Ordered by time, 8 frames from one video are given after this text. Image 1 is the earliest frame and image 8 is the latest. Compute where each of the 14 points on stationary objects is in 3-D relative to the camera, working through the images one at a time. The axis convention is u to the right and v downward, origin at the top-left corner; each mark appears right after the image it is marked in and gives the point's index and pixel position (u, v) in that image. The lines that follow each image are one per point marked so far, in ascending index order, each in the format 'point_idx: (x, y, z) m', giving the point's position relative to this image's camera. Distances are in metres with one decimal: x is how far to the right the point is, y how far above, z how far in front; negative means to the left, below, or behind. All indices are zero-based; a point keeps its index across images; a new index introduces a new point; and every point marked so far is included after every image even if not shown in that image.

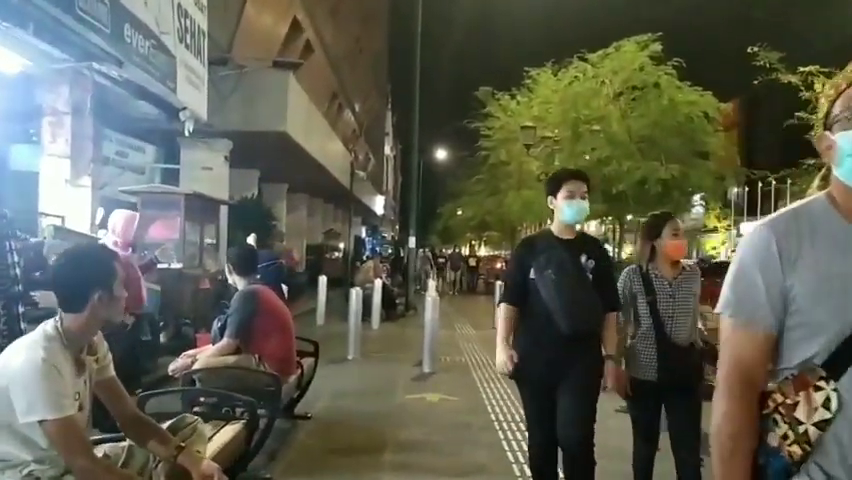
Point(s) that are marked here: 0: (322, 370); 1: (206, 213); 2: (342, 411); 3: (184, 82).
0: (-1.4, -1.7, +13.1) m
1: (-3.2, +0.4, +14.7) m
2: (-0.9, -1.7, +10.0) m
3: (-3.4, +2.2, +14.0) m
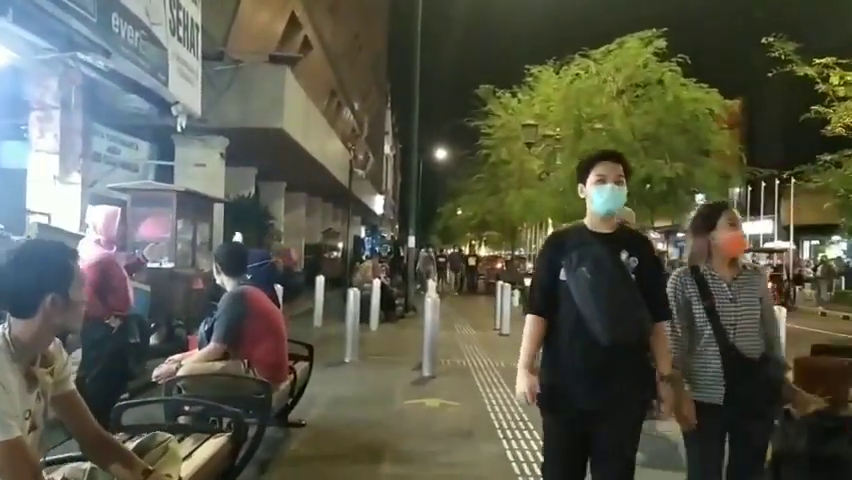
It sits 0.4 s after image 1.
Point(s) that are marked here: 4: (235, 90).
0: (-1.4, -1.7, +12.7) m
1: (-3.2, +0.4, +14.2) m
2: (-0.9, -1.7, +9.6) m
3: (-3.4, +2.2, +13.6) m
4: (-3.7, +3.0, +19.7) m
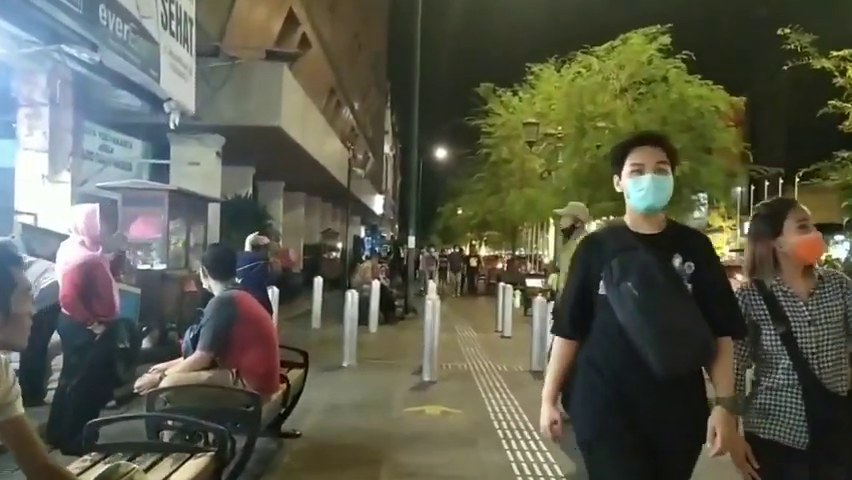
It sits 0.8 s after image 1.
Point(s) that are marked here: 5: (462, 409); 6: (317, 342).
0: (-1.4, -1.7, +12.2) m
1: (-3.2, +0.4, +13.8) m
2: (-0.9, -1.7, +9.1) m
3: (-3.4, +2.2, +13.1) m
4: (-3.7, +3.0, +19.3) m
5: (+0.4, -1.8, +10.5) m
6: (-1.9, -1.7, +17.0) m
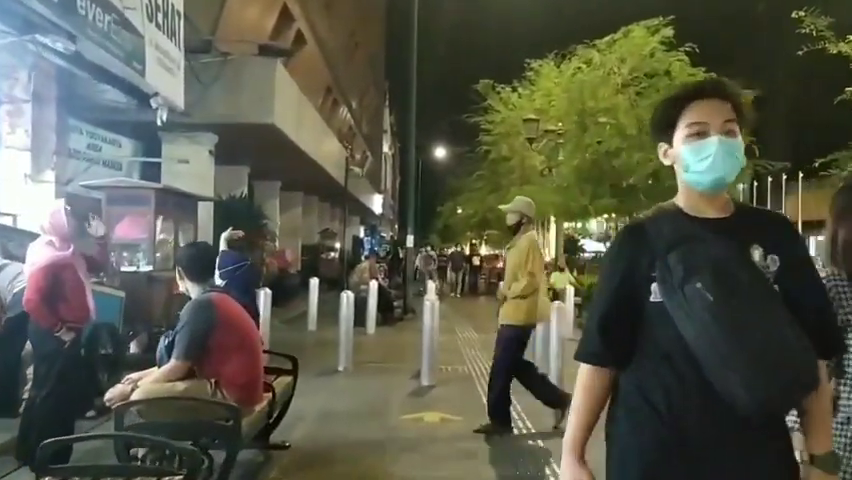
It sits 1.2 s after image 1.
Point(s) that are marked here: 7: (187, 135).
0: (-1.4, -1.7, +11.7) m
1: (-3.2, +0.4, +13.3) m
2: (-0.9, -1.7, +8.6) m
3: (-3.4, +2.2, +12.6) m
4: (-3.8, +3.0, +18.8) m
5: (+0.4, -1.7, +10.0) m
6: (-1.9, -1.7, +16.5) m
7: (-4.7, +2.1, +19.8) m
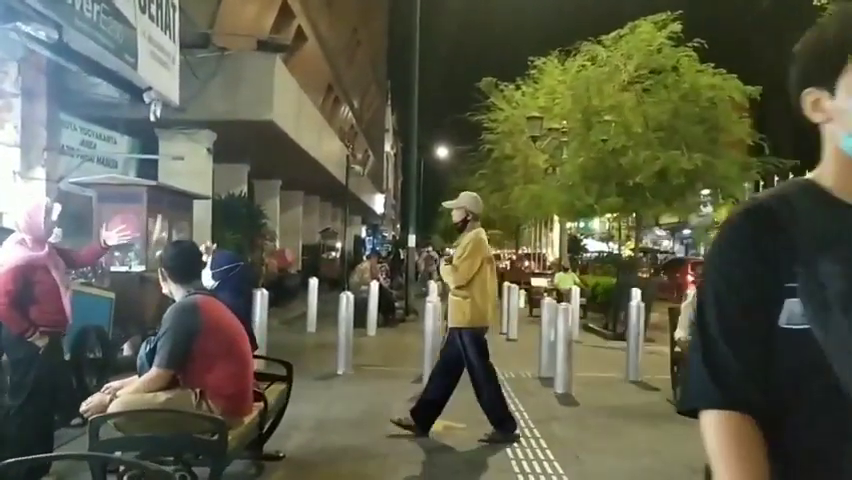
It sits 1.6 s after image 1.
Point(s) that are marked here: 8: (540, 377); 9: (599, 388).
0: (-1.3, -1.7, +11.3) m
1: (-3.2, +0.4, +12.8) m
2: (-0.9, -1.7, +8.2) m
3: (-3.4, +2.2, +12.2) m
4: (-3.8, +3.0, +18.3) m
5: (+0.4, -1.7, +9.5) m
6: (-1.8, -1.7, +16.1) m
7: (-4.7, +2.1, +19.4) m
8: (+1.5, -1.7, +12.8) m
9: (+2.1, -1.8, +12.2) m
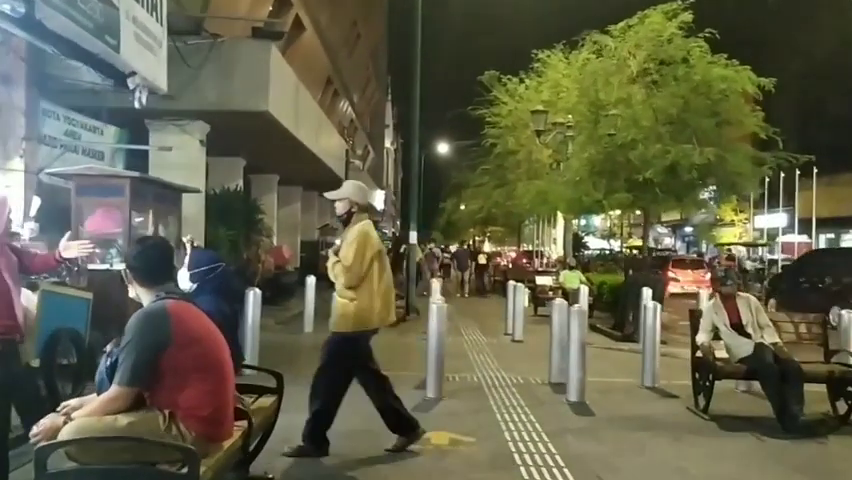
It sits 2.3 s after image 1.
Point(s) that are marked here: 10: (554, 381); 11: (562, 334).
0: (-1.3, -1.6, +10.5) m
1: (-3.2, +0.5, +12.1) m
2: (-0.8, -1.7, +7.4) m
3: (-3.4, +2.3, +11.4) m
4: (-3.7, +3.1, +17.5) m
5: (+0.4, -1.7, +8.7) m
6: (-1.8, -1.7, +15.3) m
7: (-4.6, +2.2, +18.6) m
8: (+1.5, -1.7, +12.0) m
9: (+2.1, -1.8, +11.4) m
10: (+1.5, -1.7, +12.0) m
11: (+1.6, -1.1, +12.1) m
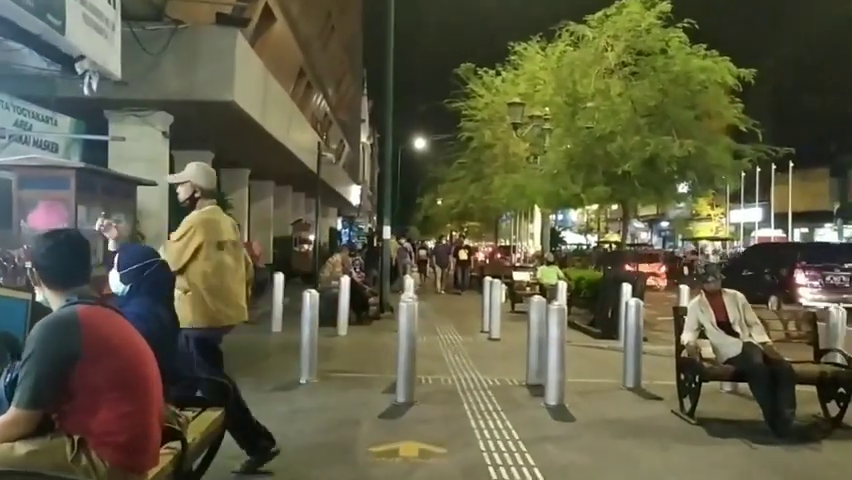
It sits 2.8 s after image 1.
0: (-1.6, -1.6, +9.8) m
1: (-3.5, +0.5, +11.3) m
2: (-1.0, -1.6, +6.7) m
3: (-3.7, +2.3, +10.6) m
4: (-4.2, +3.1, +16.8) m
5: (+0.2, -1.7, +8.1) m
6: (-2.2, -1.6, +14.6) m
7: (-5.1, +2.2, +17.8) m
8: (+1.2, -1.6, +11.4) m
9: (+1.8, -1.7, +10.8) m
10: (+1.2, -1.6, +11.3) m
11: (+1.3, -1.1, +11.5) m
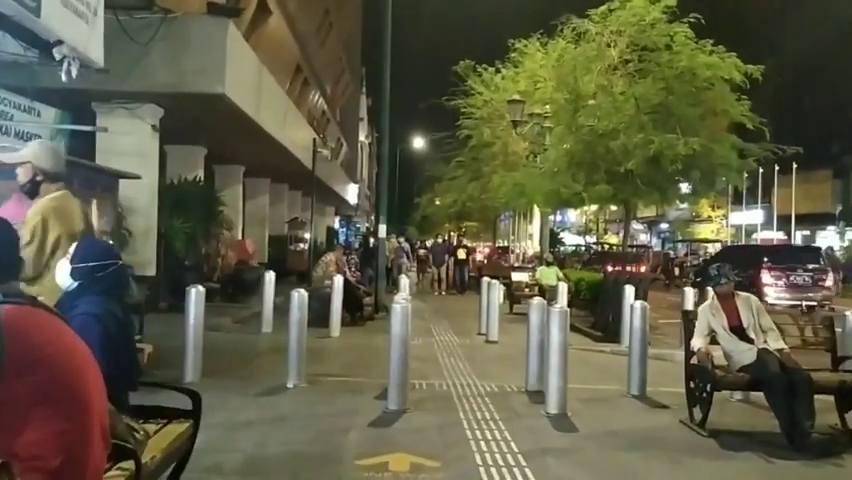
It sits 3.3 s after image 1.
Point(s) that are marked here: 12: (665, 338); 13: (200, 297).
0: (-1.7, -1.5, +9.2) m
1: (-3.6, +0.6, +10.7) m
2: (-1.1, -1.6, +6.1) m
3: (-3.7, +2.4, +10.1) m
4: (-4.2, +3.2, +16.2) m
5: (+0.1, -1.6, +7.5) m
6: (-2.3, -1.5, +14.0) m
7: (-5.2, +2.3, +17.2) m
8: (+1.1, -1.6, +10.8) m
9: (+1.7, -1.7, +10.2) m
10: (+1.1, -1.6, +10.8) m
11: (+1.2, -1.0, +10.9) m
12: (+4.3, -1.8, +18.0) m
13: (-2.4, -0.6, +10.7) m
